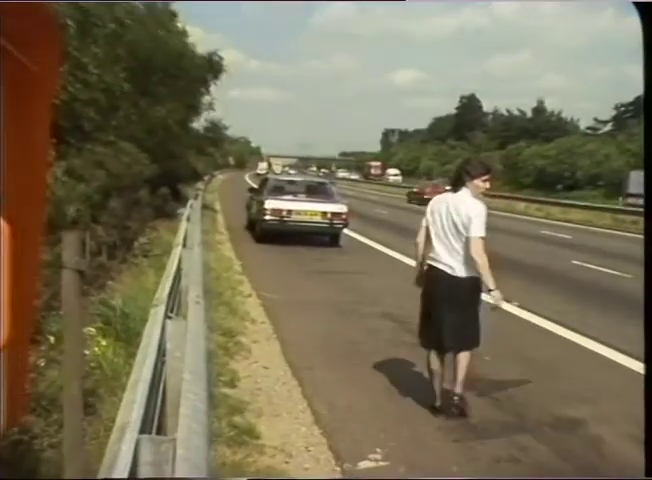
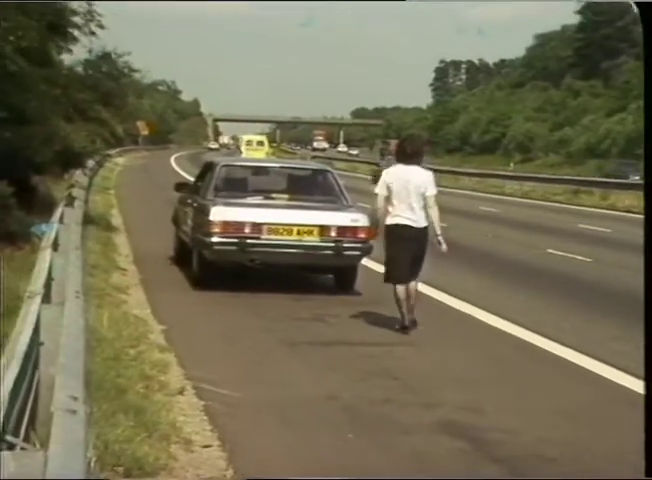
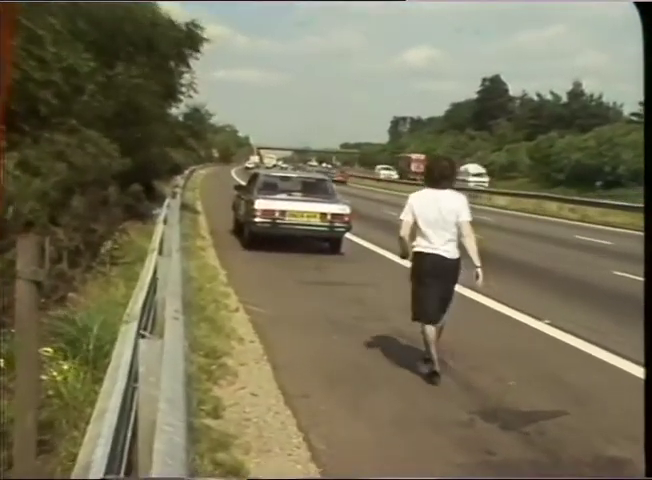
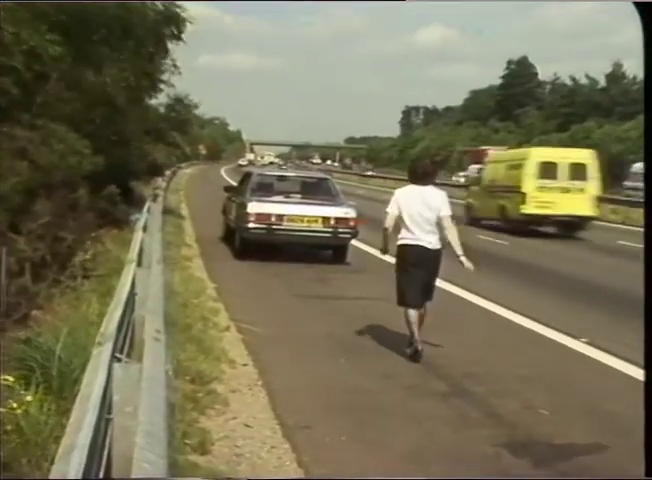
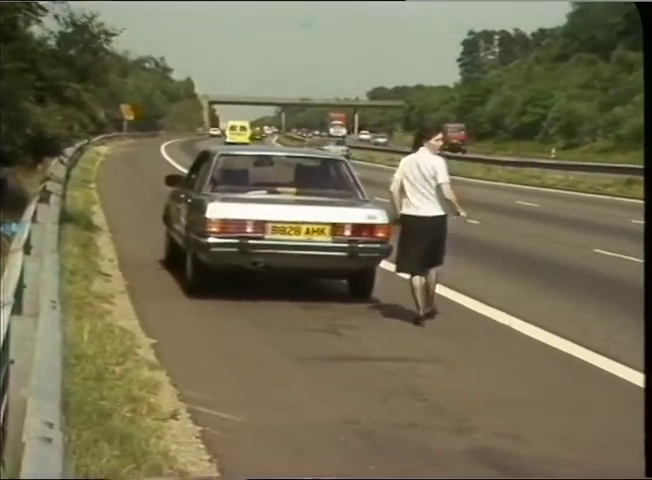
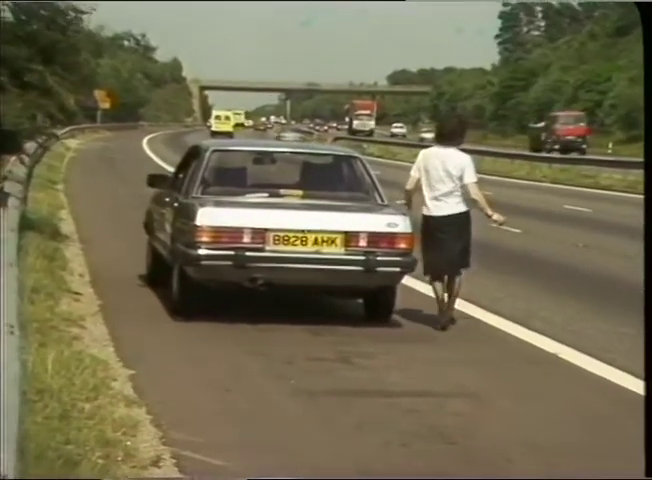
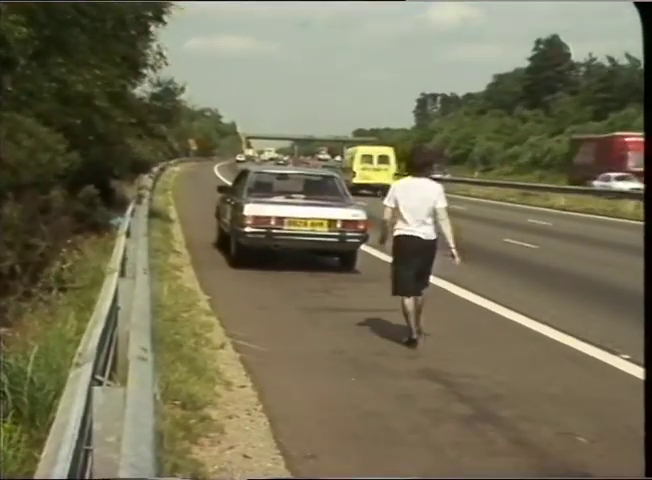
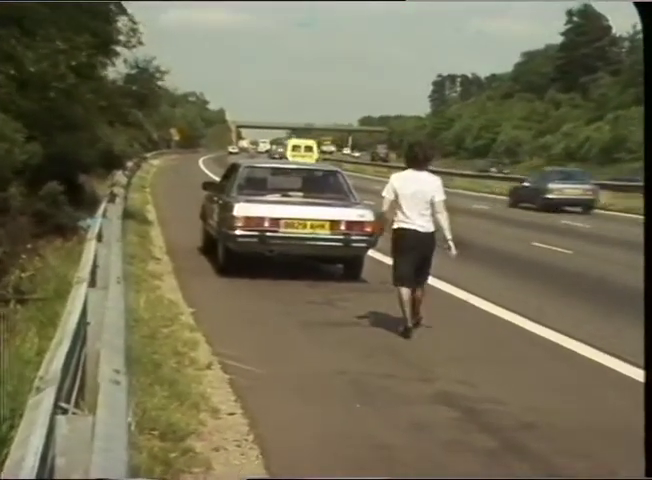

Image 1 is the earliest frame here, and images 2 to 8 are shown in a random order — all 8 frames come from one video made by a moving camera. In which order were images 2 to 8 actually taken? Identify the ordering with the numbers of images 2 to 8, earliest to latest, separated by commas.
3, 4, 7, 8, 2, 5, 6
